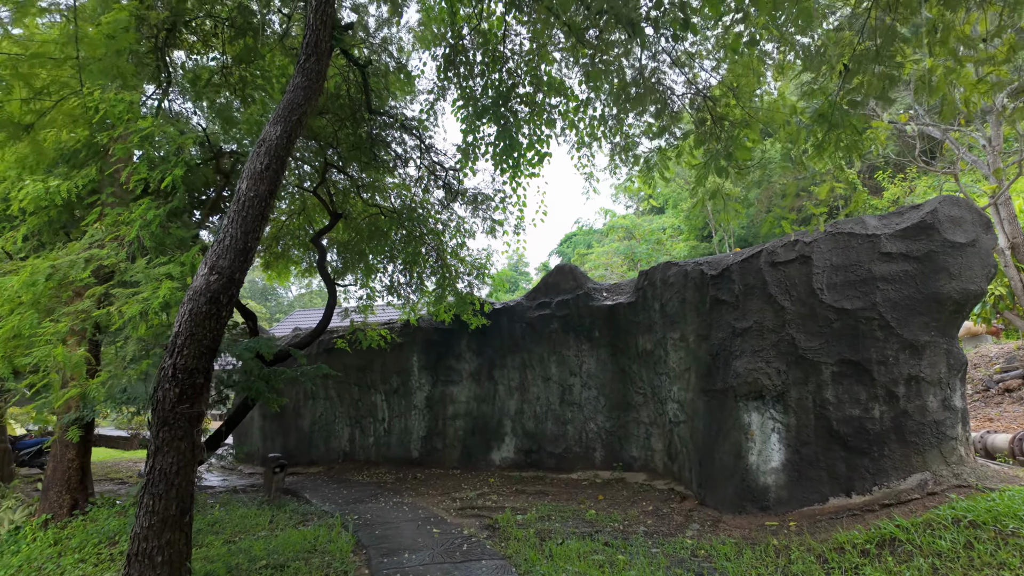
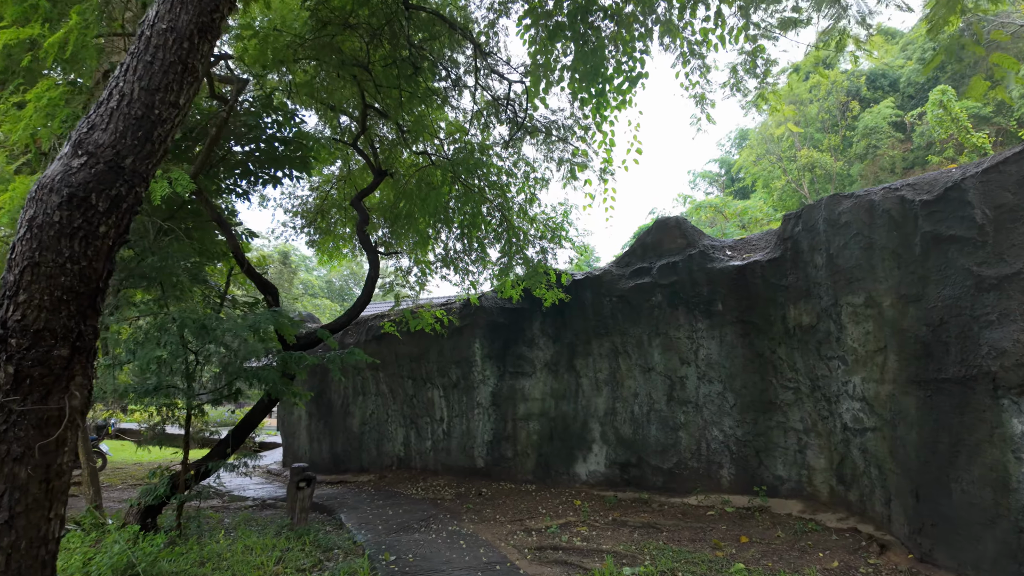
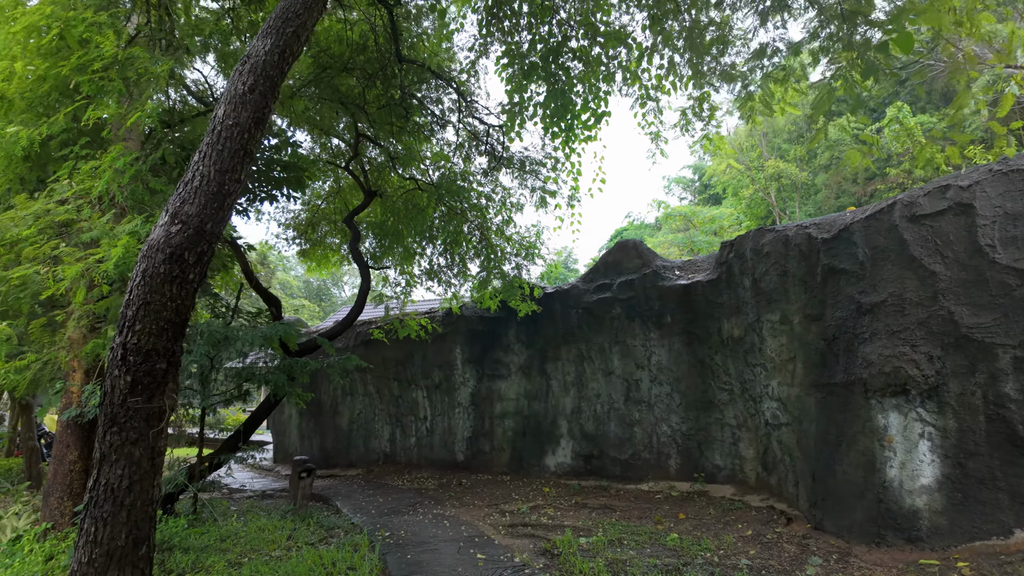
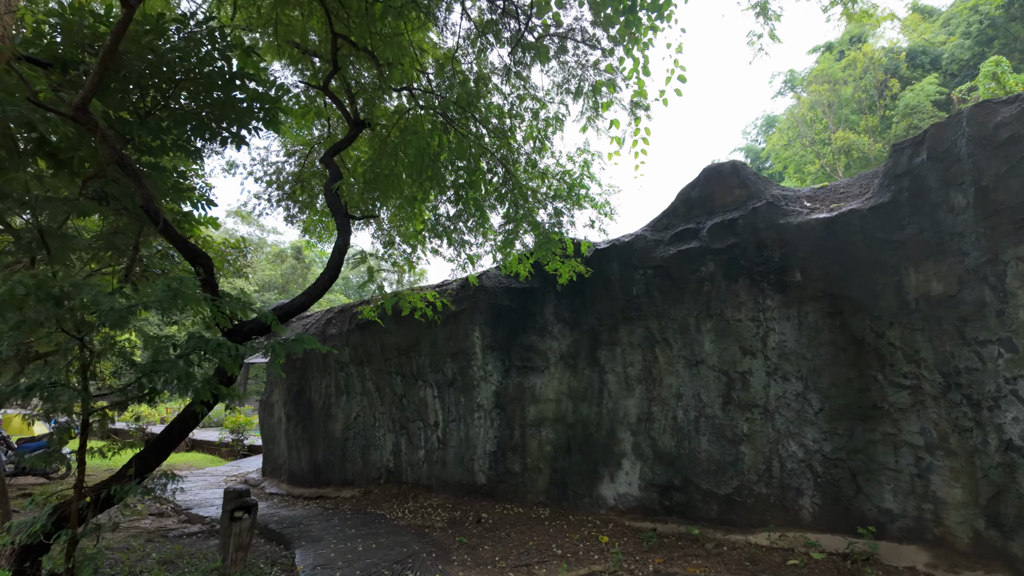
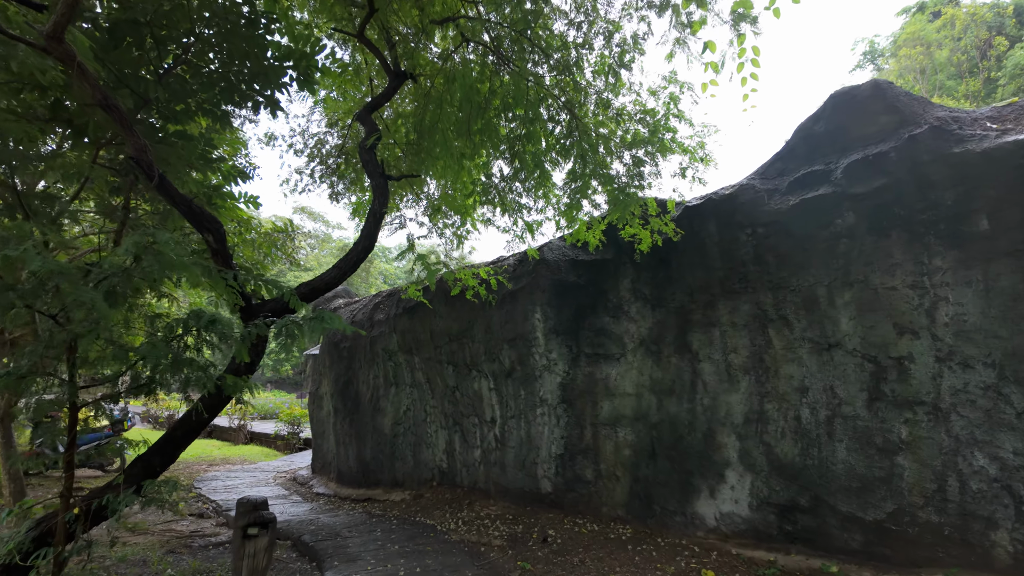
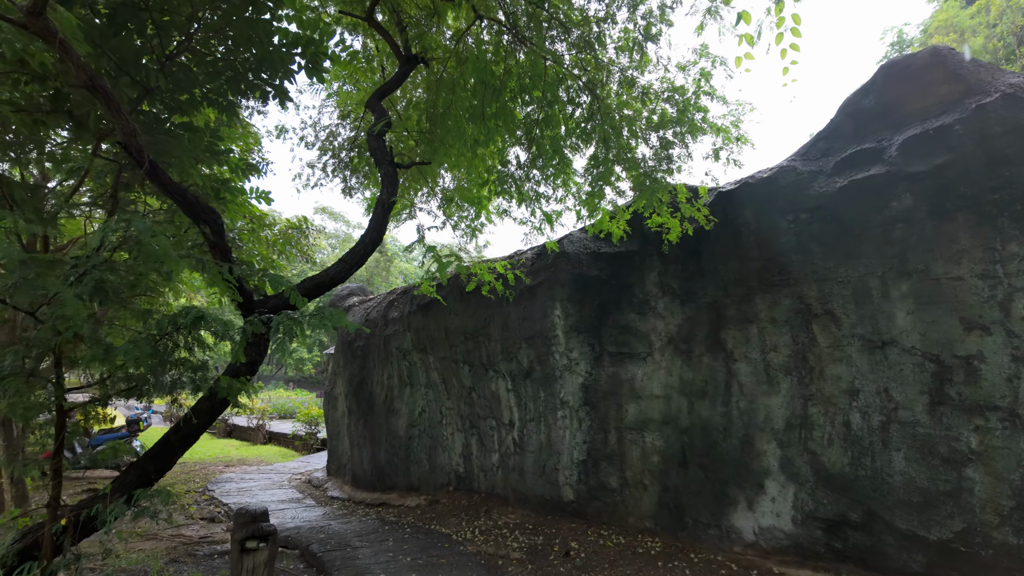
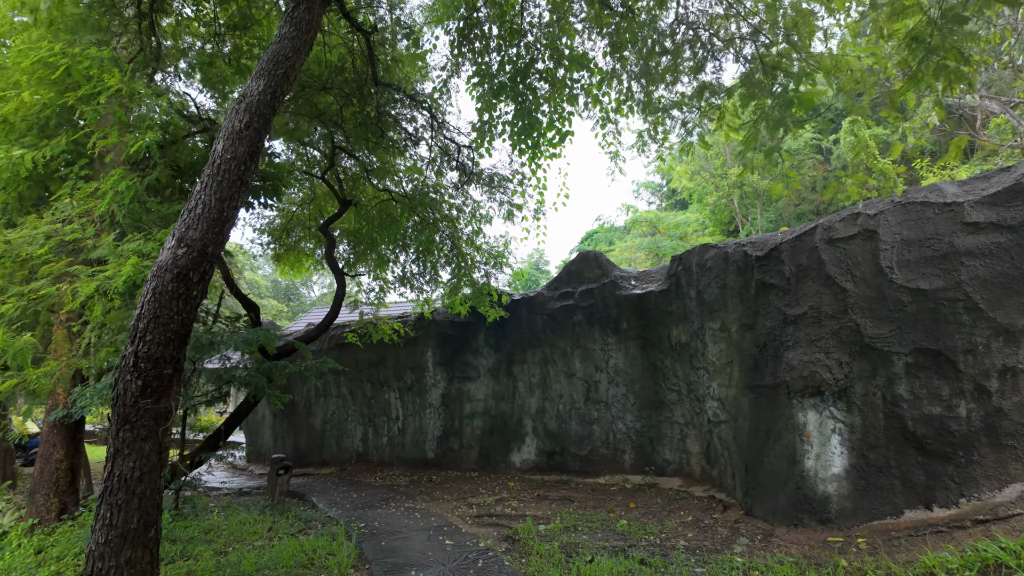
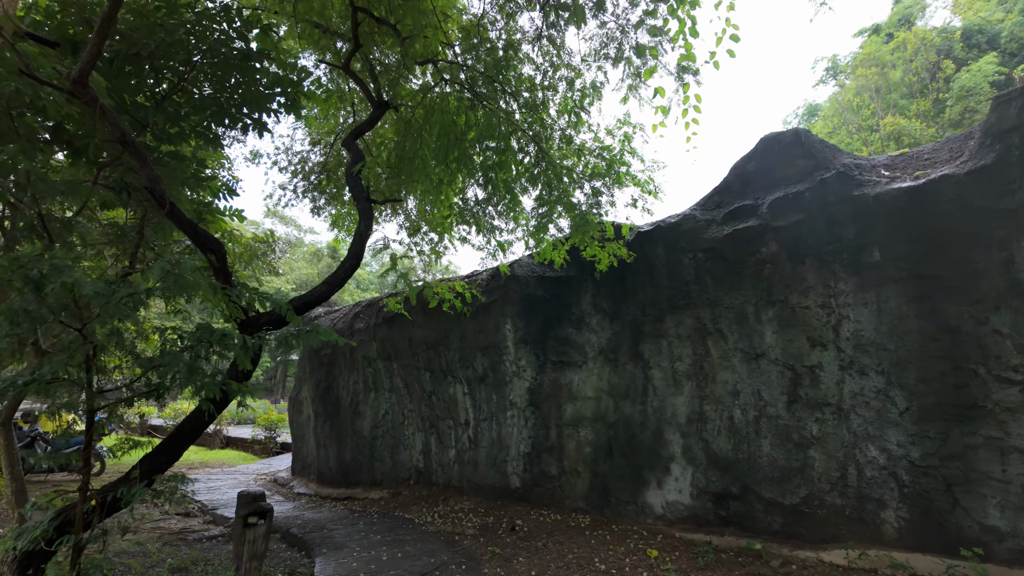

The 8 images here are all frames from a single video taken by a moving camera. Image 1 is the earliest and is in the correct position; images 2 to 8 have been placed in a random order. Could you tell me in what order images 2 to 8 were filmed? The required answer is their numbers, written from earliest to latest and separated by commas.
7, 3, 2, 4, 8, 5, 6
